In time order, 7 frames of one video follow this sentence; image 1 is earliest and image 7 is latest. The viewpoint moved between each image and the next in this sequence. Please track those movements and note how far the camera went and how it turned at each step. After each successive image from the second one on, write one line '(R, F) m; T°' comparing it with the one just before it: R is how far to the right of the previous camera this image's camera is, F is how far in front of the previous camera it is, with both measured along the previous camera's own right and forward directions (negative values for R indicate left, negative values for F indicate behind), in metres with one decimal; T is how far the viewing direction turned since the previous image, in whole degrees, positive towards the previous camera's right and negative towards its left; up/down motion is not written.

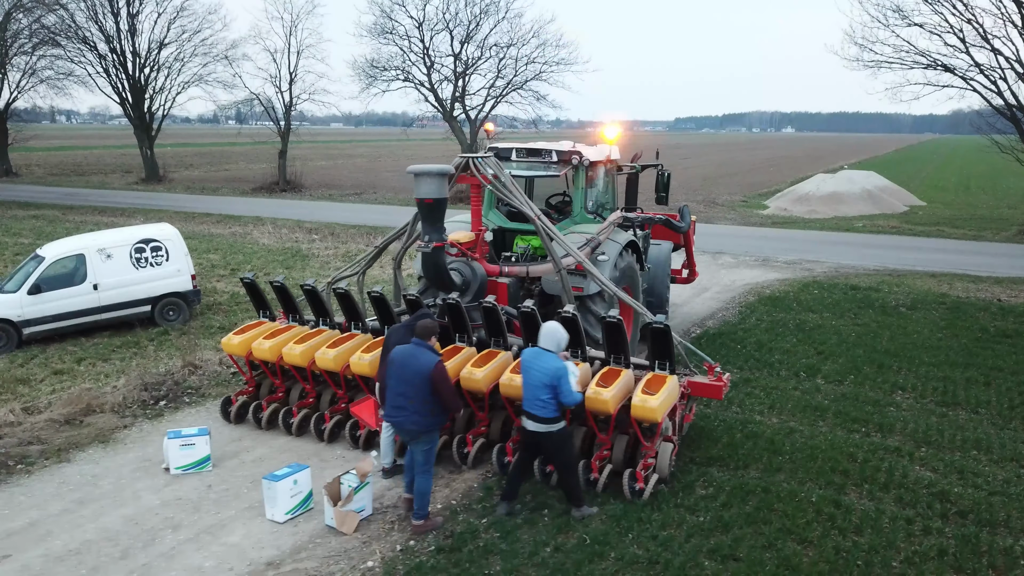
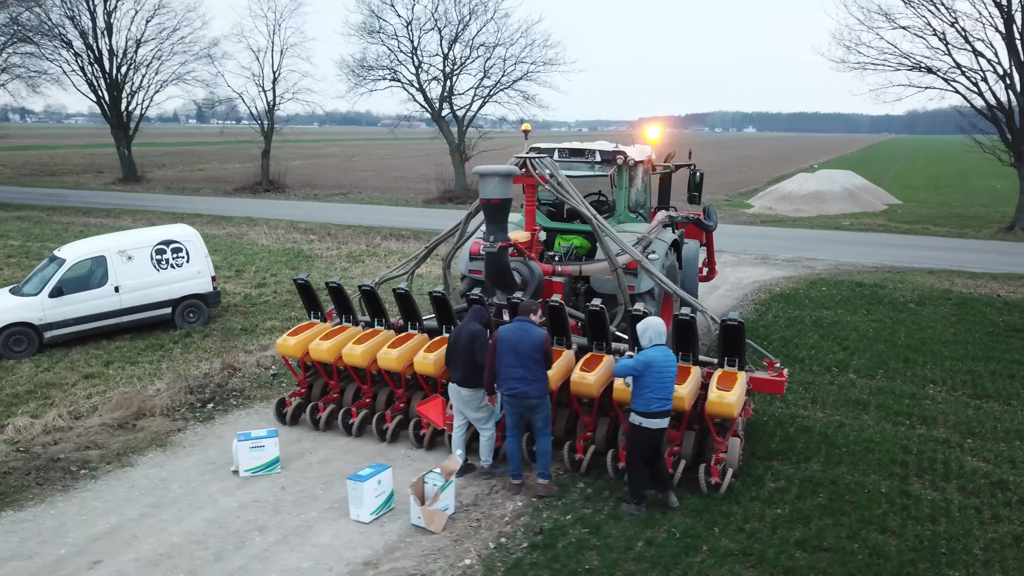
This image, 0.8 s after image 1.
(-0.8, 0.0) m; +2°
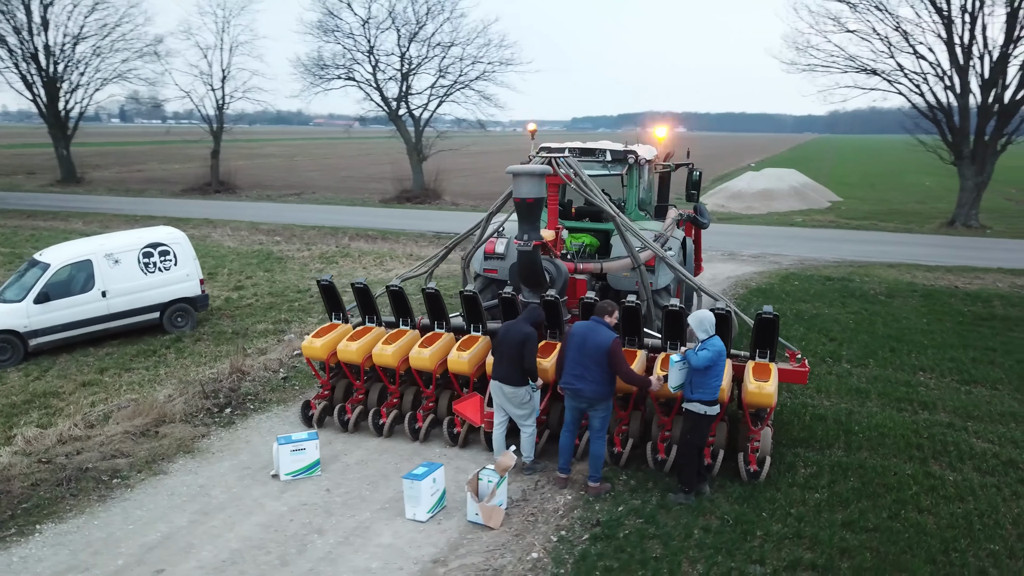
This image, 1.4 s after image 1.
(-0.8, 0.0) m; +5°
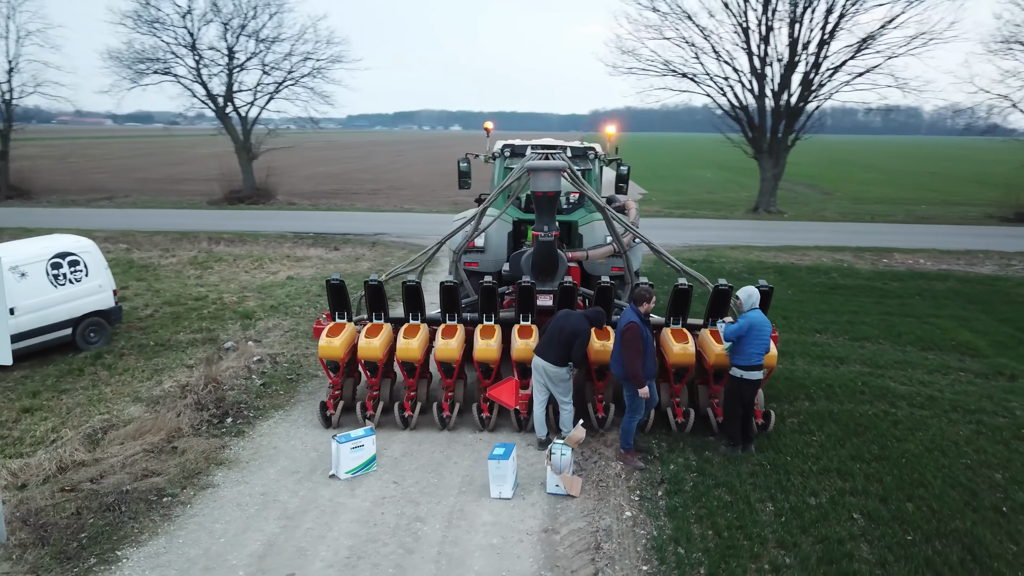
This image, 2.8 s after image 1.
(-2.0, -0.1) m; +15°
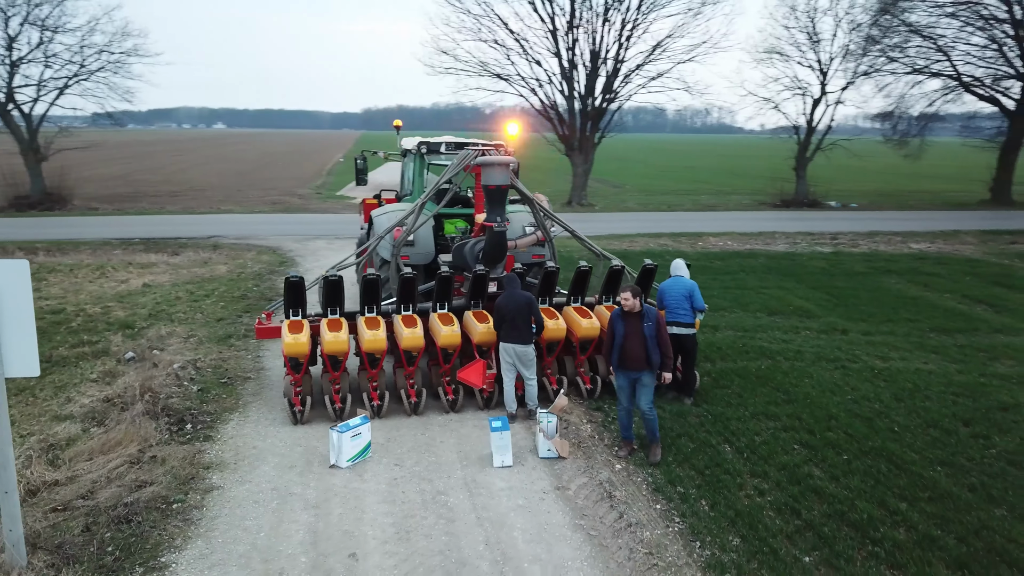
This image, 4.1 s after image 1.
(-1.6, -0.3) m; +16°
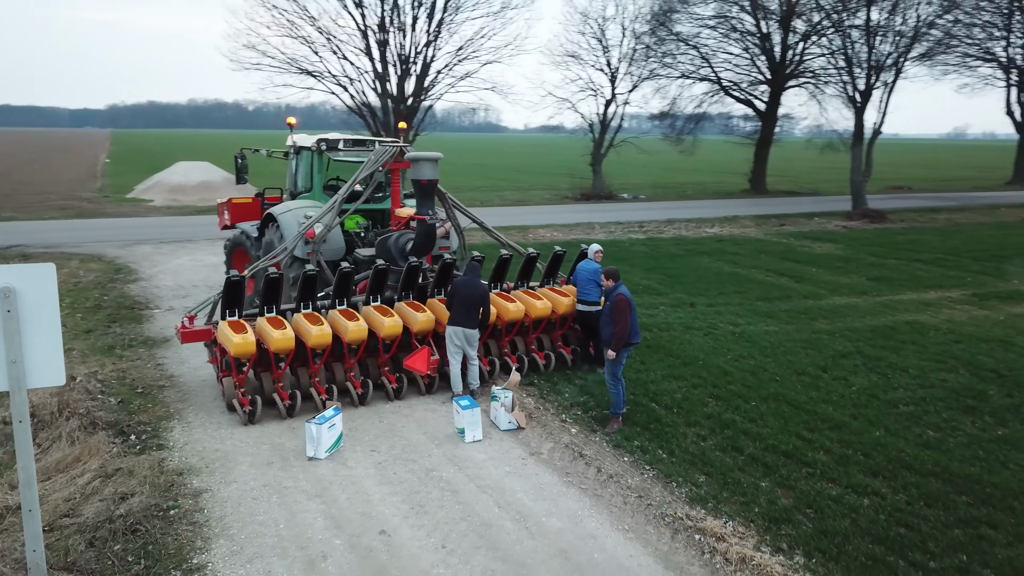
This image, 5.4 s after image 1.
(-1.5, -0.3) m; +16°
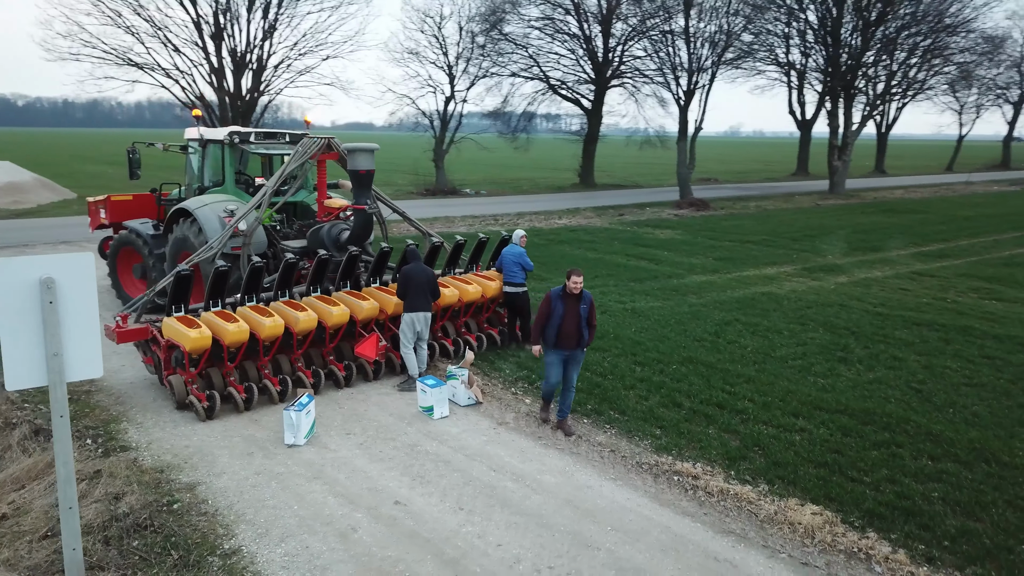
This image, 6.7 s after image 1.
(-1.2, -0.3) m; +13°
